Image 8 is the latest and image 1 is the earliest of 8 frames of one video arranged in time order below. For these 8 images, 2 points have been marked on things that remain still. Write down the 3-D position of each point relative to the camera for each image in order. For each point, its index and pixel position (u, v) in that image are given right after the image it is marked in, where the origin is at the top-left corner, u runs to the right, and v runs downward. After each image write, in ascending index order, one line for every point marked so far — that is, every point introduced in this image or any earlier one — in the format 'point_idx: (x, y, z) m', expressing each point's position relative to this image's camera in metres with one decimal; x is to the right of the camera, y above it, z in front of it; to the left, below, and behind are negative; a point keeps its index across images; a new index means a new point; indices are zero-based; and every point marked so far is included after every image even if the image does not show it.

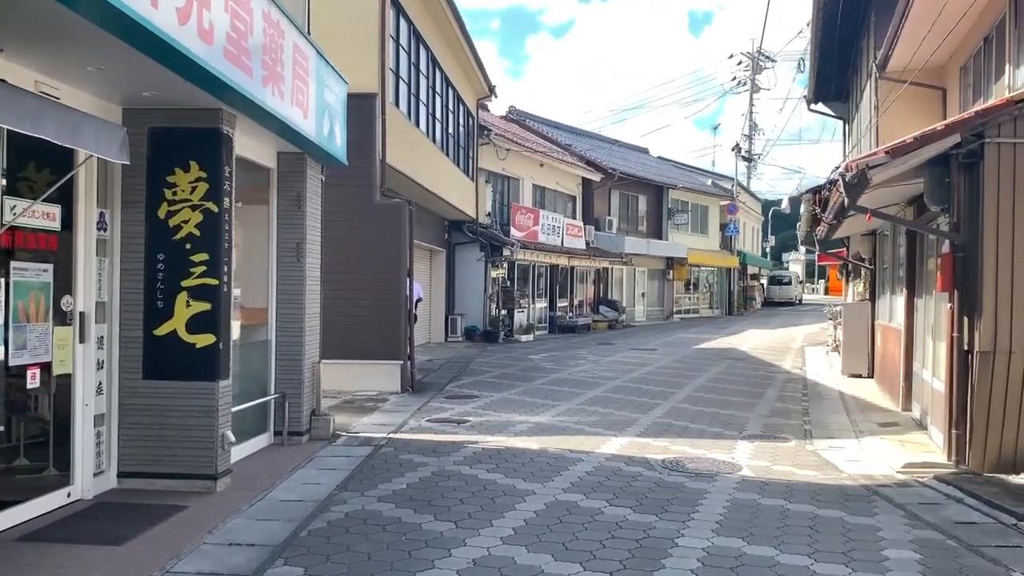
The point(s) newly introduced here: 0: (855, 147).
0: (+7.0, +2.9, +18.1) m
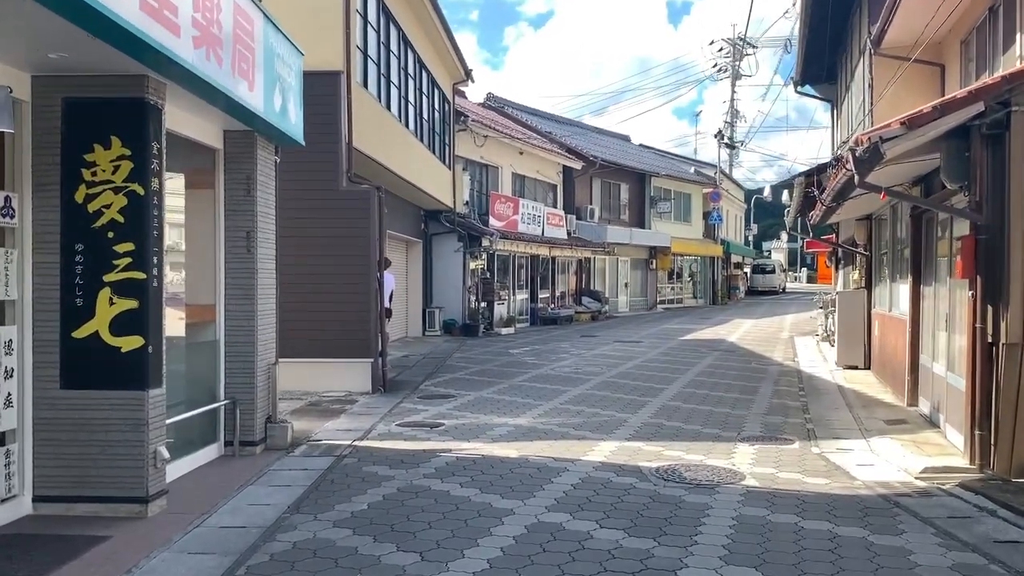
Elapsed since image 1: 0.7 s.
0: (+6.6, +3.1, +17.5) m
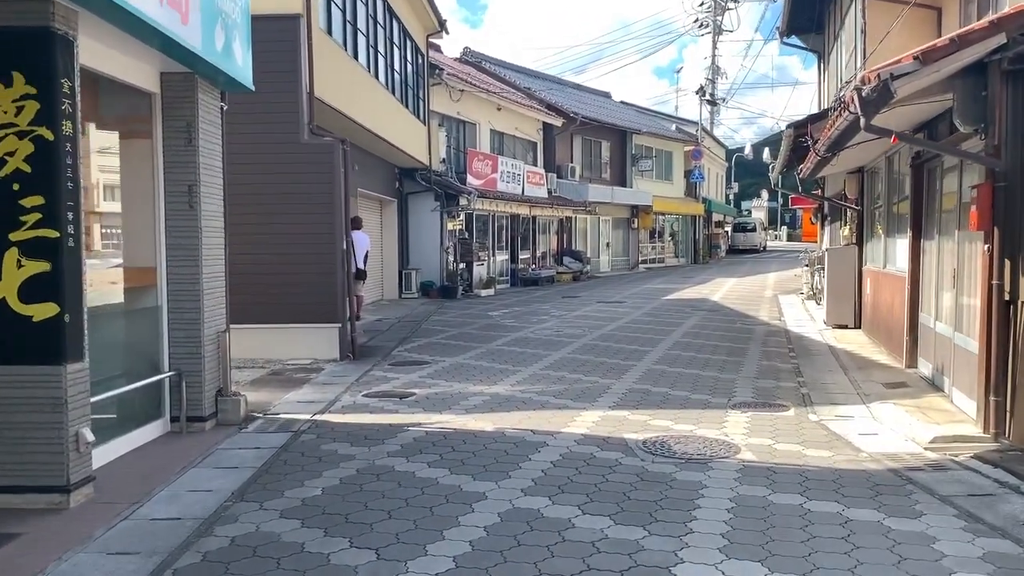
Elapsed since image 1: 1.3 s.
0: (+6.1, +4.0, +16.8) m
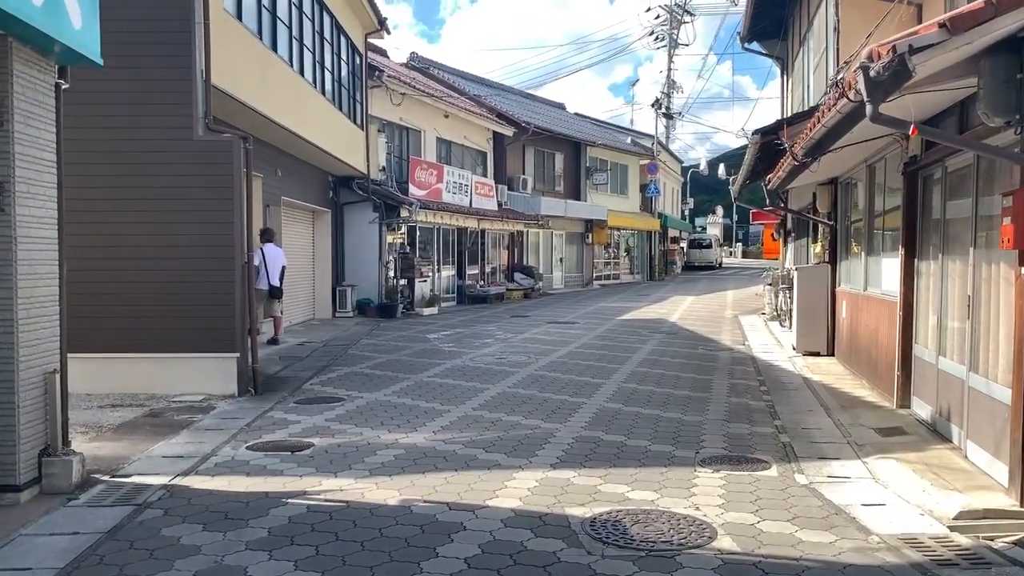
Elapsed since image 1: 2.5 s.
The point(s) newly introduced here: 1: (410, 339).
0: (+5.1, +3.6, +15.7) m
1: (-1.6, -0.8, +14.1) m
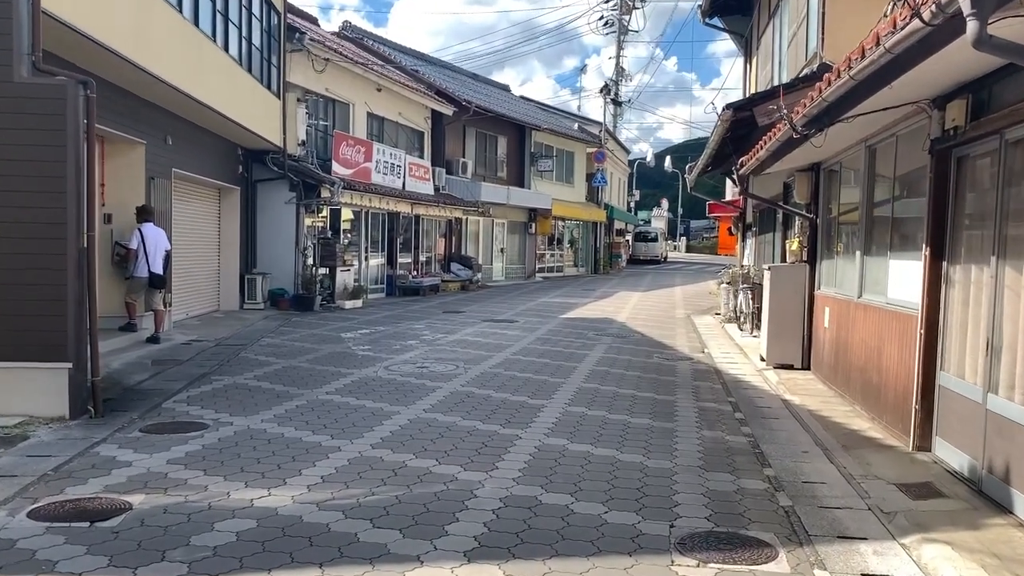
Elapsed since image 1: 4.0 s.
0: (+4.1, +3.6, +14.1) m
1: (-2.6, -0.7, +12.2) m
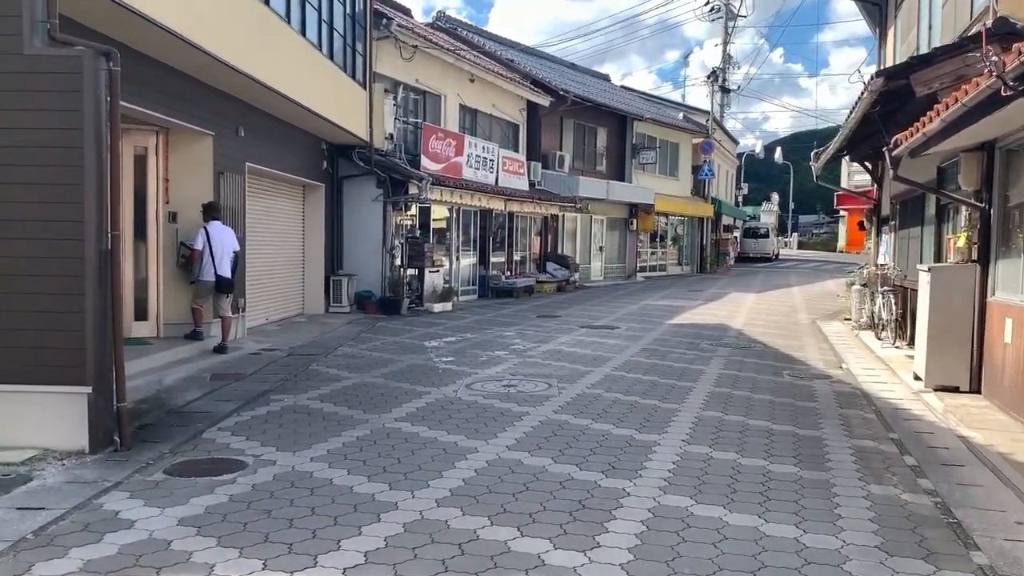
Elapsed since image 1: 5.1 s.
0: (+5.5, +3.5, +12.2) m
1: (-1.4, -0.8, +11.0) m
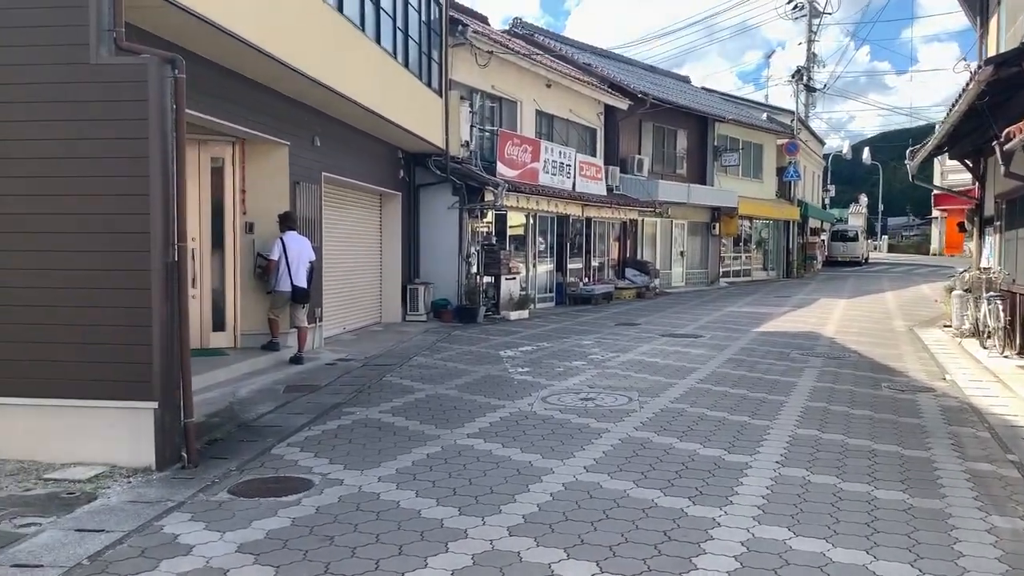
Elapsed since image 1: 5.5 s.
0: (+6.5, +3.5, +11.4) m
1: (-0.4, -0.9, +10.7) m
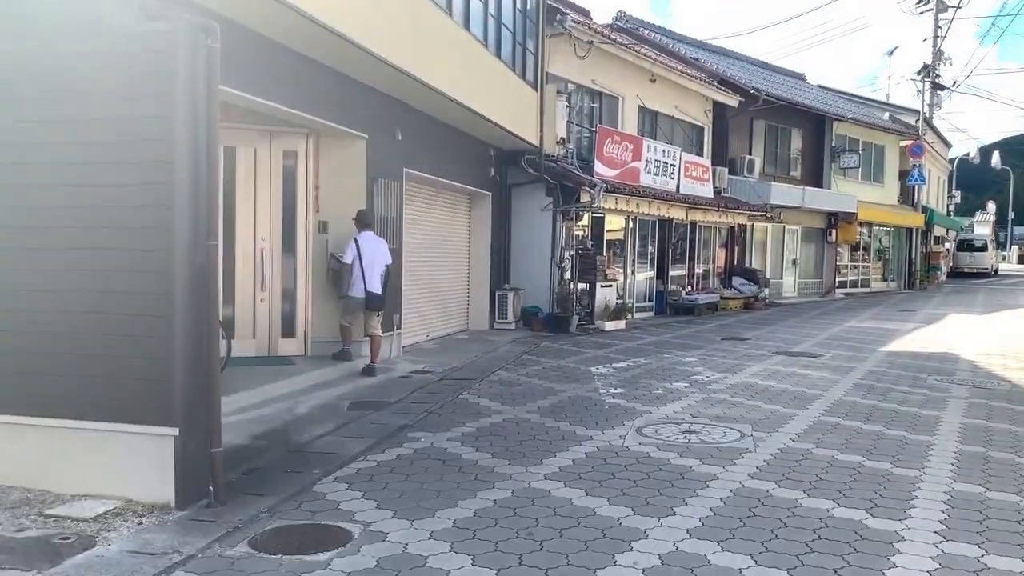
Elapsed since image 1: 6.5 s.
0: (+7.7, +3.2, +9.5) m
1: (+0.6, -1.0, +9.7) m
